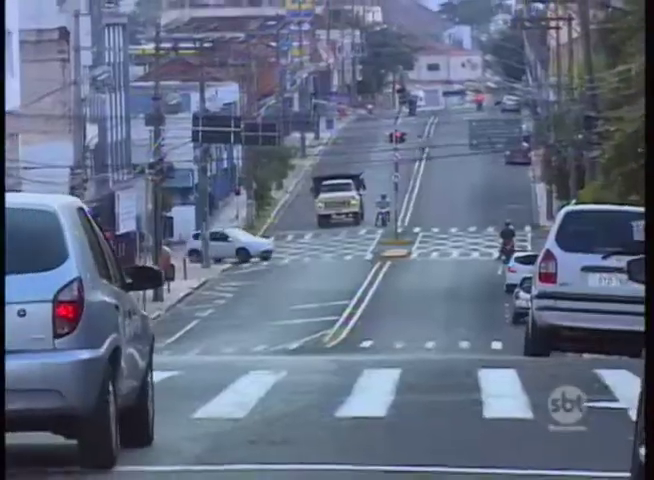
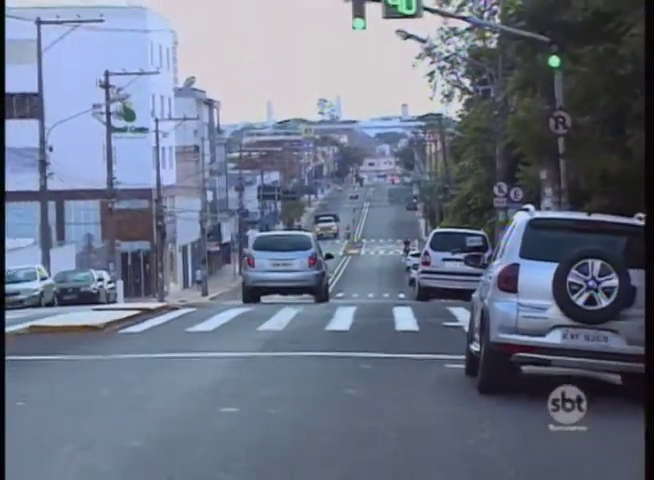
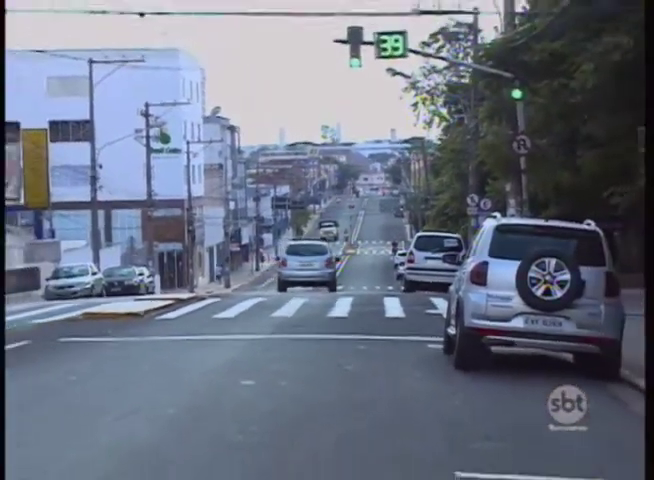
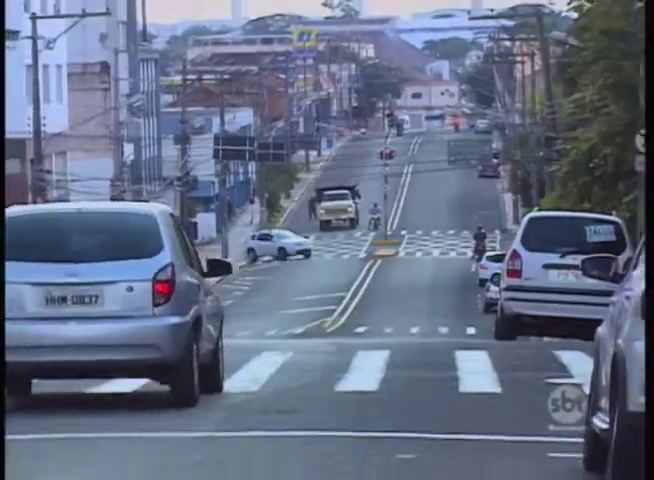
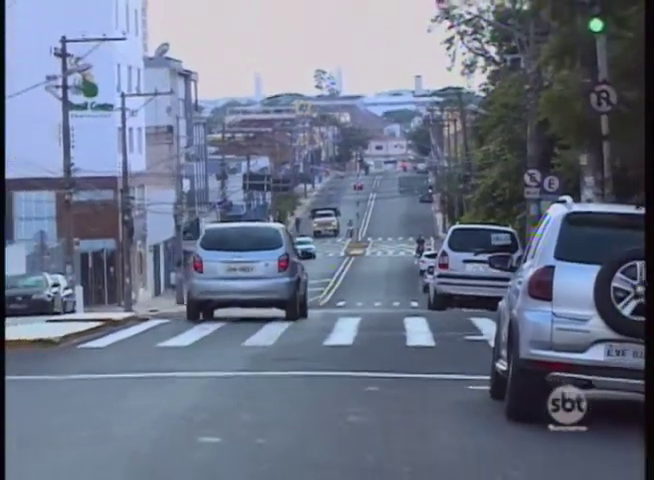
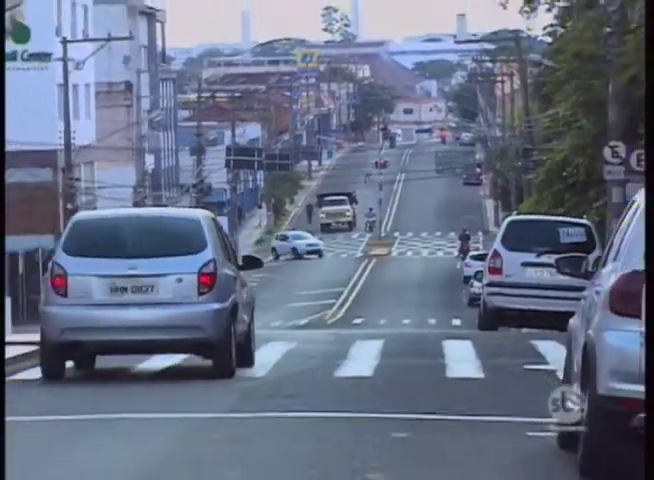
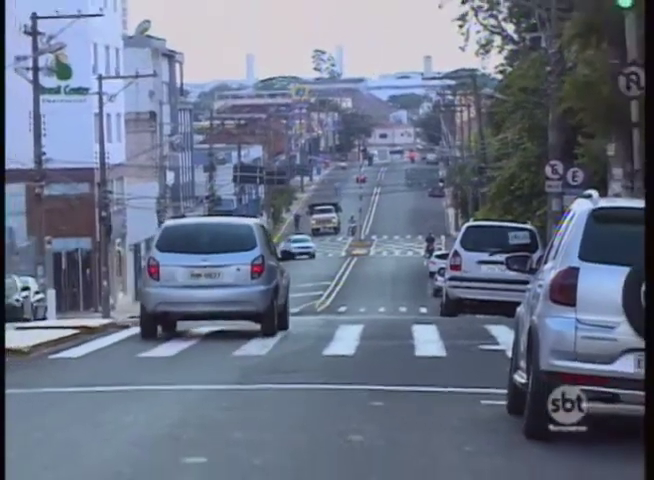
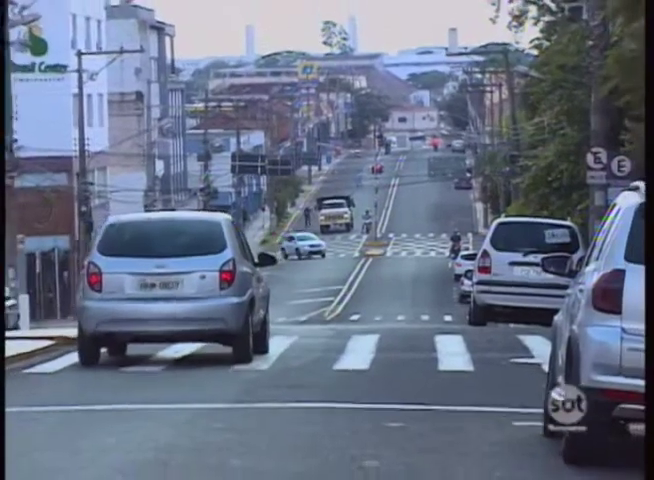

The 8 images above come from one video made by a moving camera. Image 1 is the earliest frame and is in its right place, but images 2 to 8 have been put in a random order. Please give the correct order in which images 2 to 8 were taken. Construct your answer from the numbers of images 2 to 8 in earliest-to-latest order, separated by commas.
4, 6, 8, 7, 5, 2, 3
